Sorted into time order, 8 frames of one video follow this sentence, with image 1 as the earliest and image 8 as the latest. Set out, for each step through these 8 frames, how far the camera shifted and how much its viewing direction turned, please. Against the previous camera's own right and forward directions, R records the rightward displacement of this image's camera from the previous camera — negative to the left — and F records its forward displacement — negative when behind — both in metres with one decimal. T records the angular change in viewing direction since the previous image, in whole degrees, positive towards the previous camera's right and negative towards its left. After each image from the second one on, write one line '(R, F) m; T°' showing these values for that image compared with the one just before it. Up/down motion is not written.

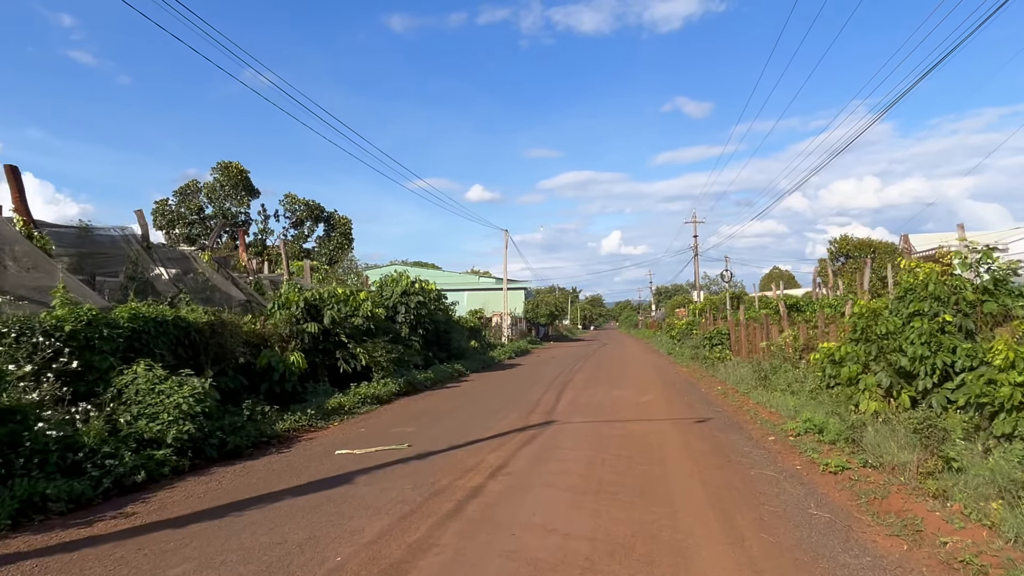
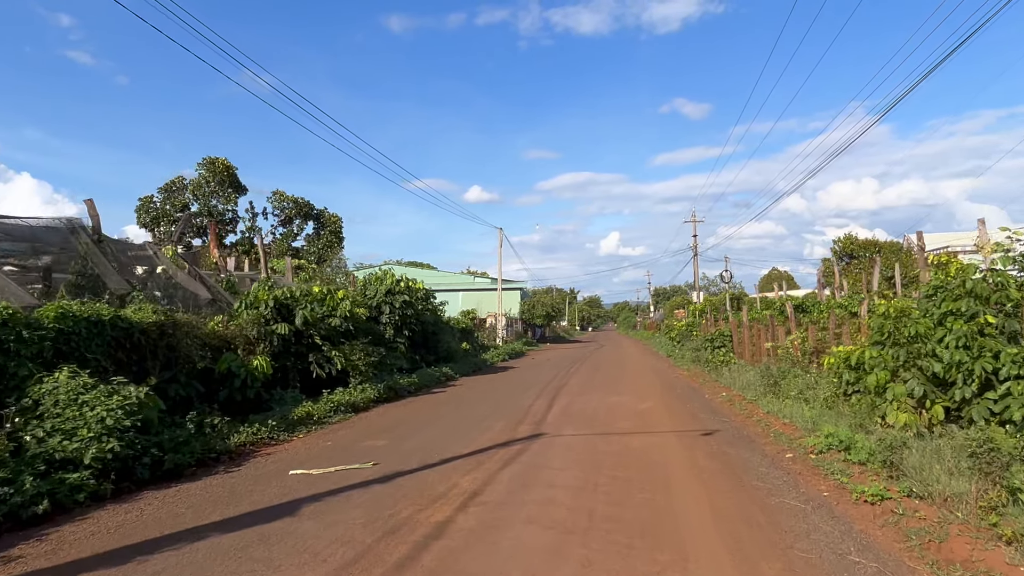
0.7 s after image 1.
(+0.2, +1.1) m; 0°
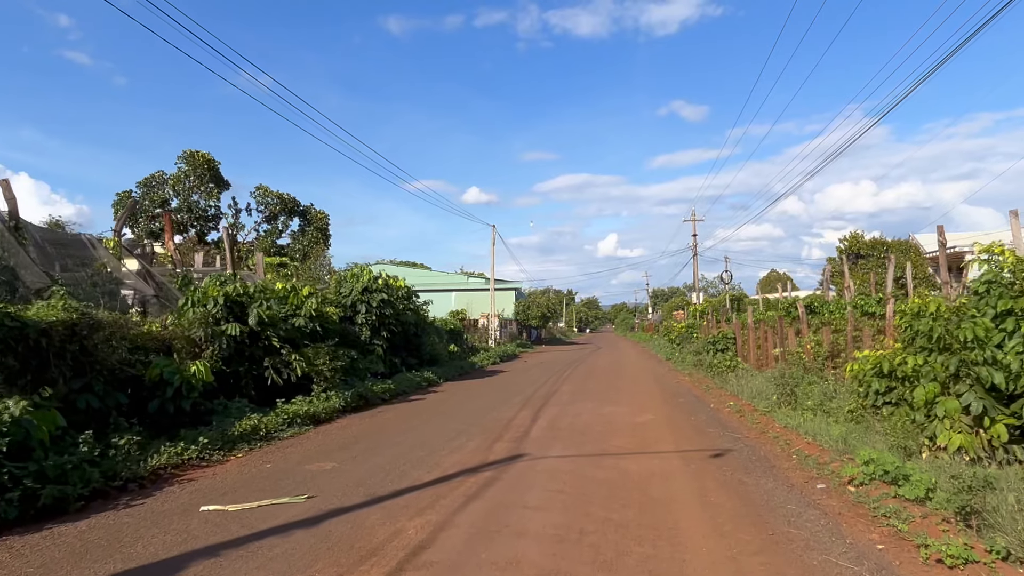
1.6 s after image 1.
(+0.3, +1.4) m; 0°
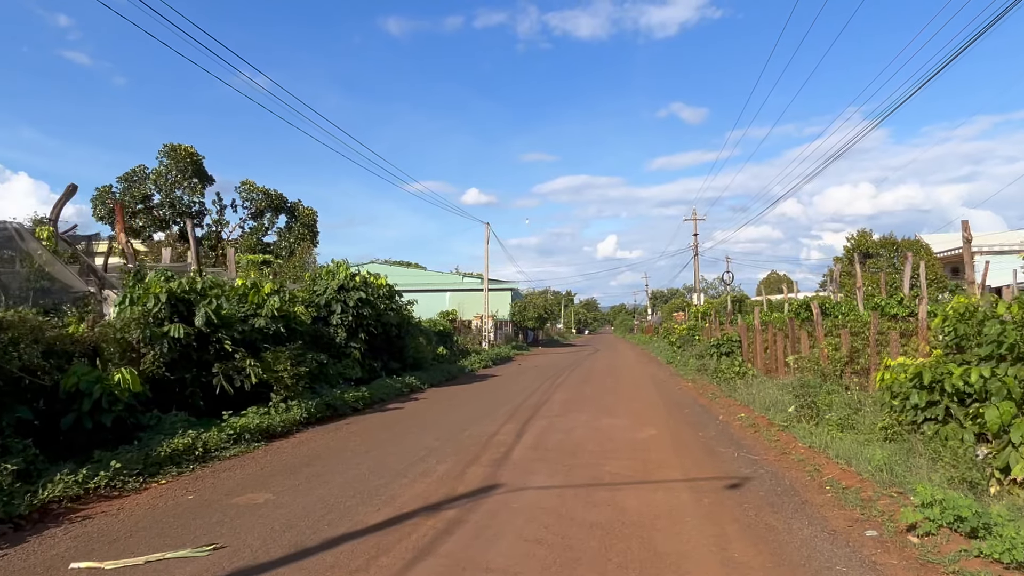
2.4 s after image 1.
(+0.2, +1.3) m; 0°
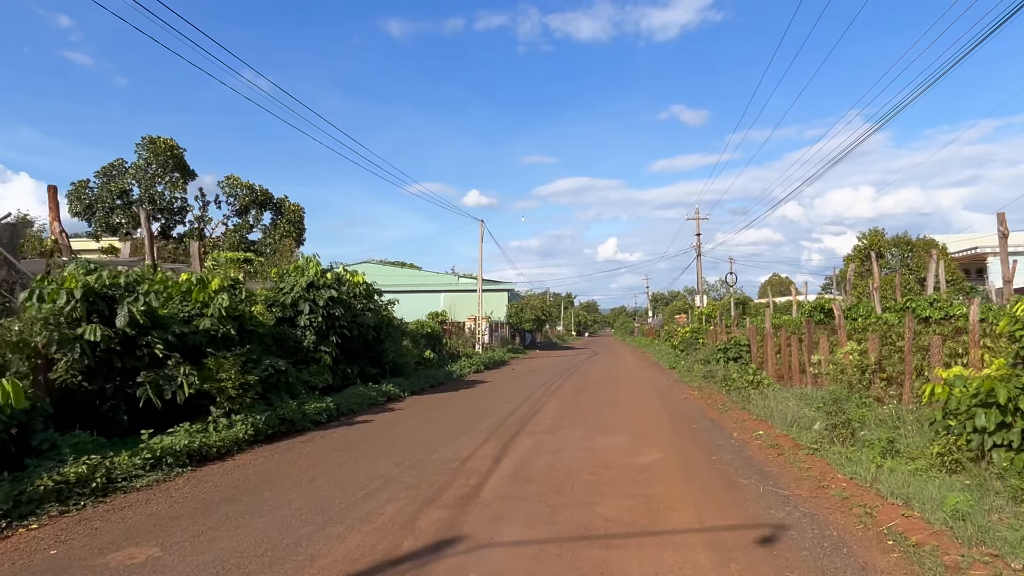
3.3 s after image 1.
(+0.2, +1.5) m; 0°
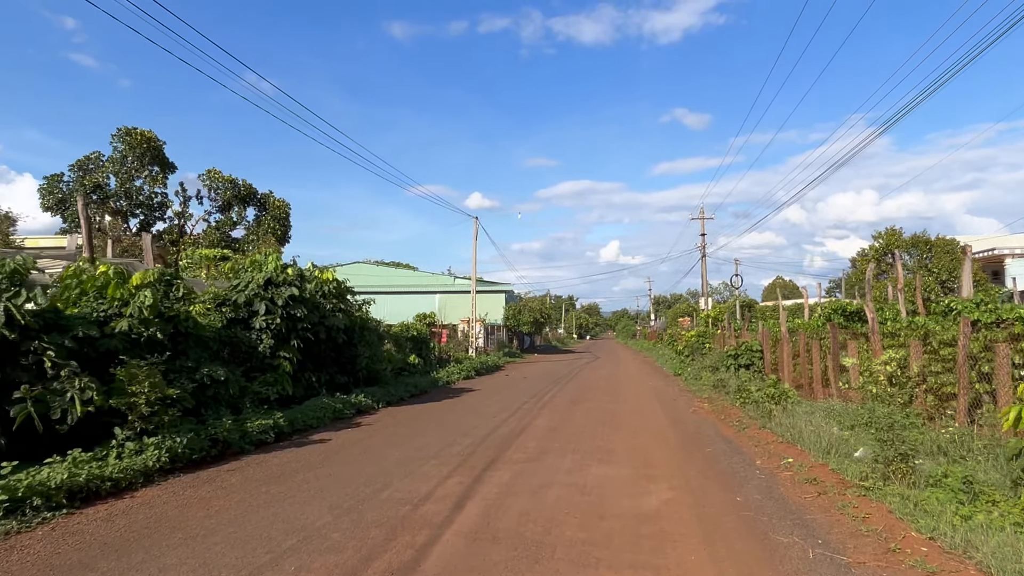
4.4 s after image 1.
(+0.3, +1.7) m; 0°
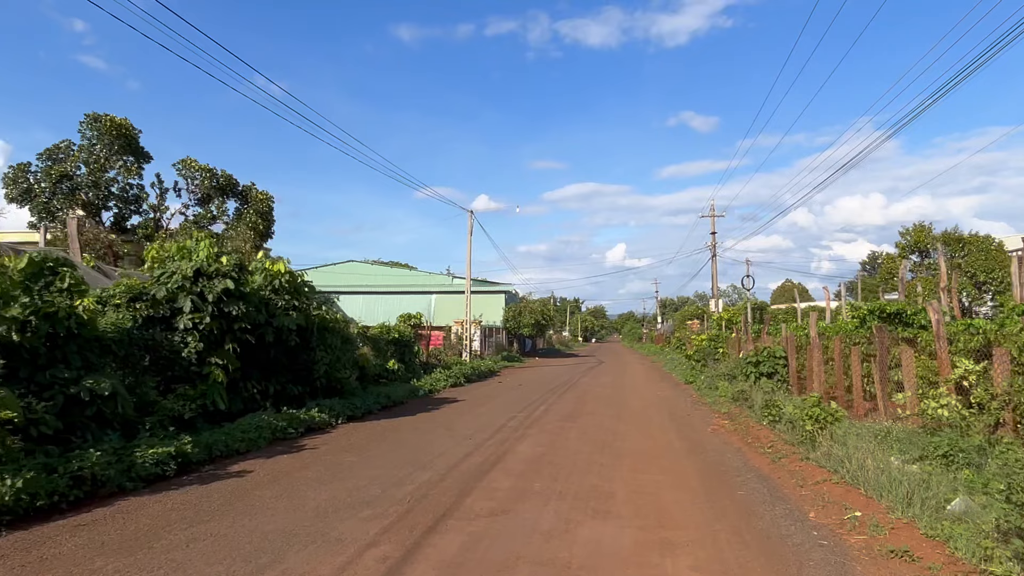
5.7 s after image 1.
(+0.4, +2.1) m; 0°
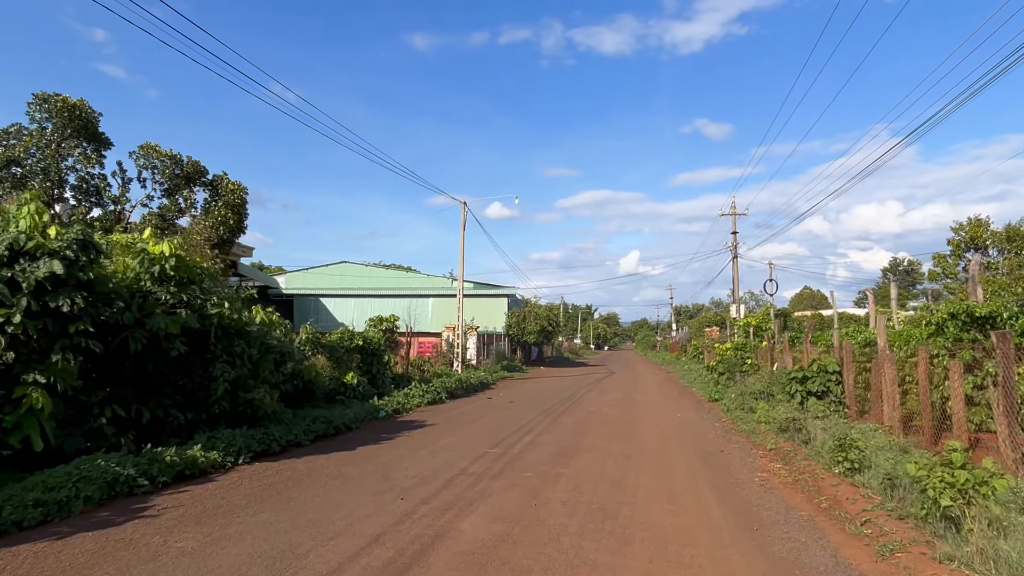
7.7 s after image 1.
(+0.5, +3.2) m; -1°
